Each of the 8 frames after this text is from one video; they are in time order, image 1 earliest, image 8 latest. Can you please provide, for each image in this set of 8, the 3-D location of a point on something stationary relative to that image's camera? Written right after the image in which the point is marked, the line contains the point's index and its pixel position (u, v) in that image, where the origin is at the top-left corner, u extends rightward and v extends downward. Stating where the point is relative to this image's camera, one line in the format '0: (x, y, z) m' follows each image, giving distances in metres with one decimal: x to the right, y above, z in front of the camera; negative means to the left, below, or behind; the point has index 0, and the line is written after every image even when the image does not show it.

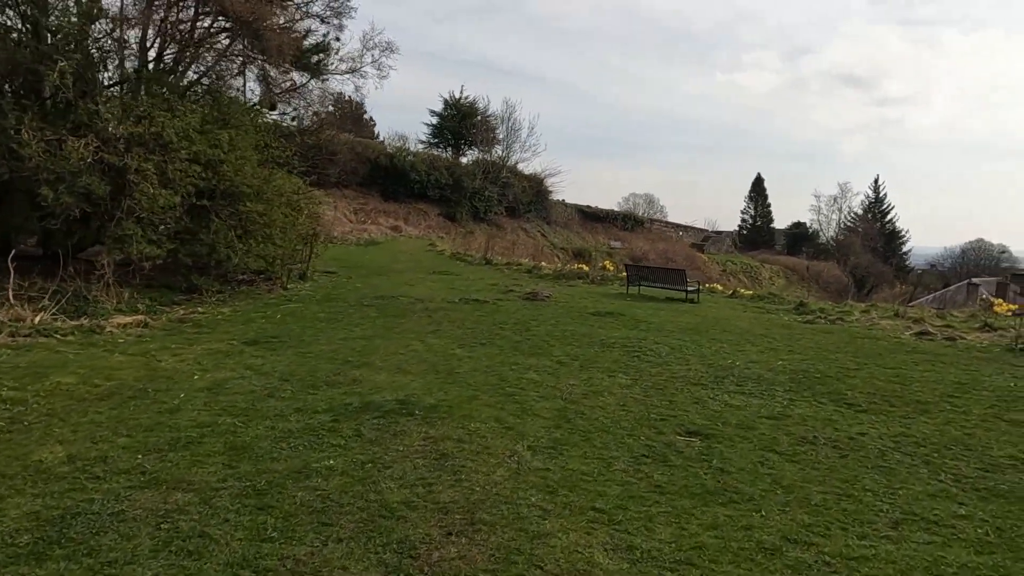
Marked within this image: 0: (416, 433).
0: (-0.7, -1.0, +4.5) m
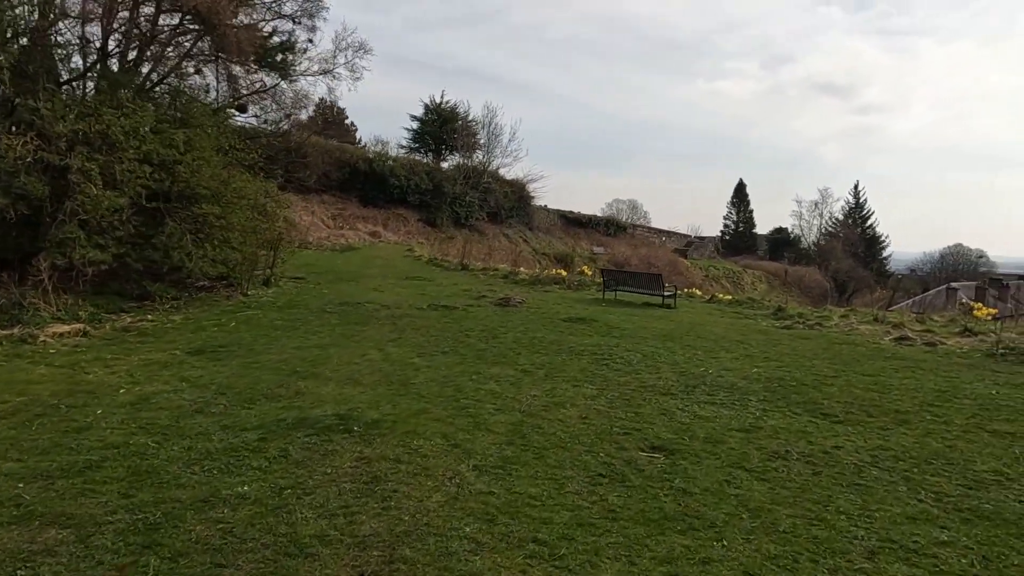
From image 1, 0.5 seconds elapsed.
0: (-1.0, -1.0, +4.1) m
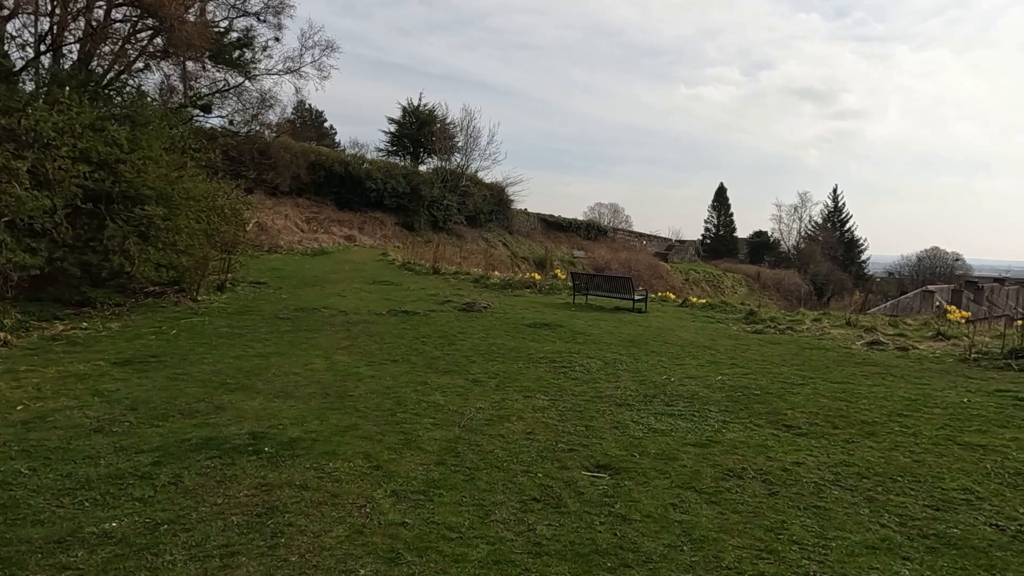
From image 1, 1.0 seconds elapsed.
0: (-1.4, -1.0, +3.7) m
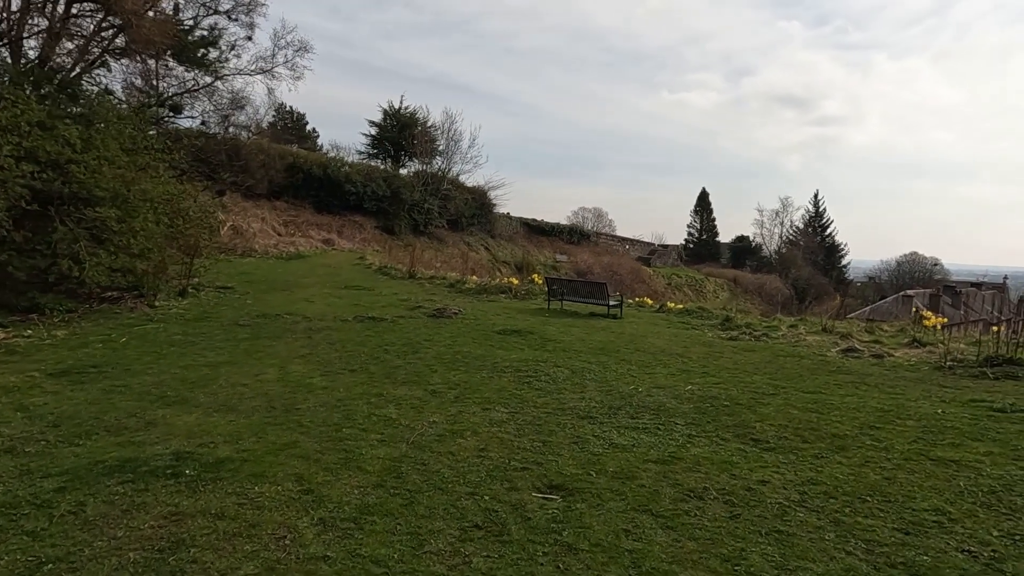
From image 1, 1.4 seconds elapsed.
0: (-1.8, -1.1, +3.3) m
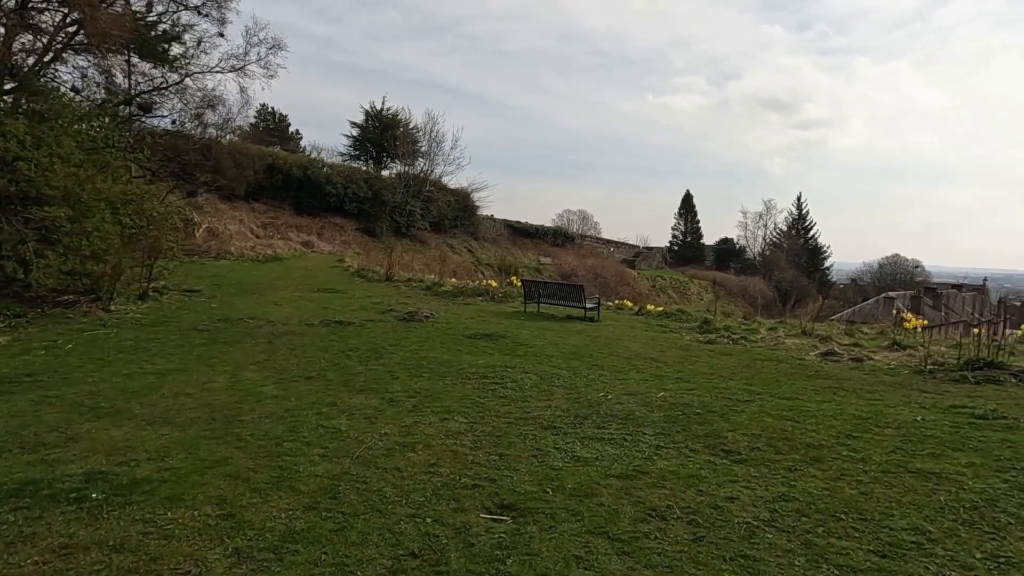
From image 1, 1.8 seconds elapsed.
0: (-2.0, -1.1, +3.0) m
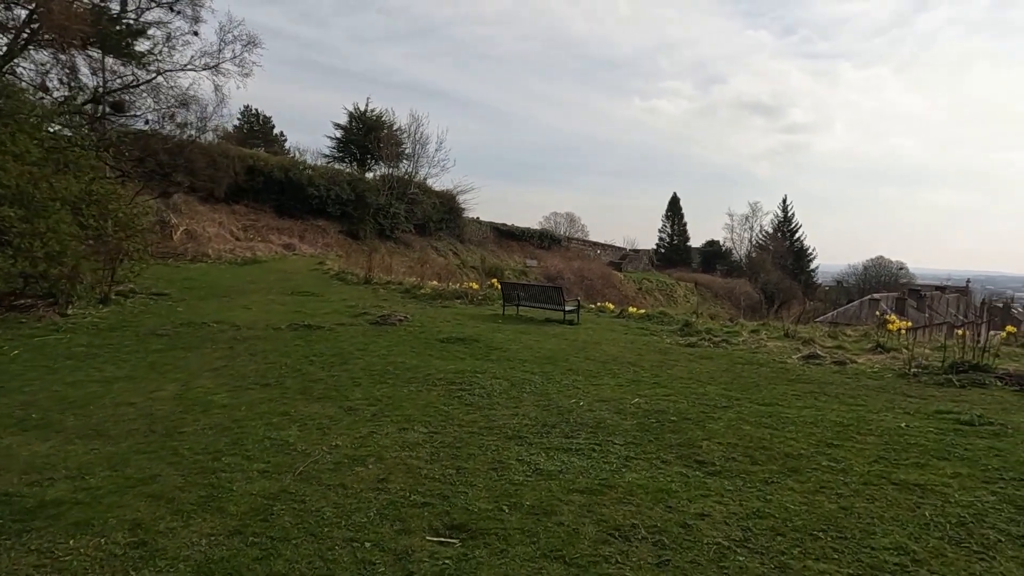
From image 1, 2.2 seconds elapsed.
0: (-2.3, -1.1, +2.6) m
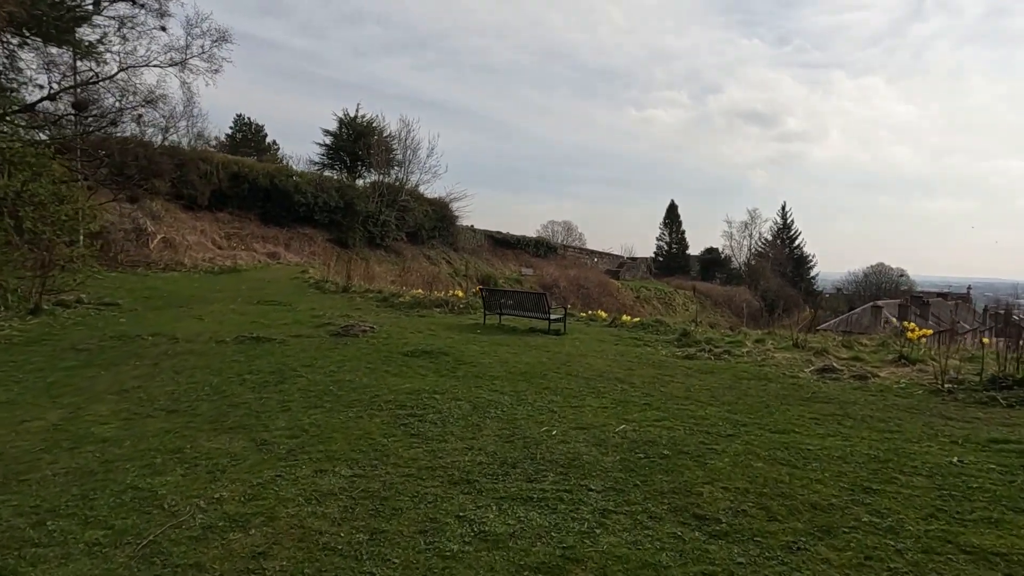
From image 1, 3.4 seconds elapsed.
0: (-2.6, -1.1, +1.5) m
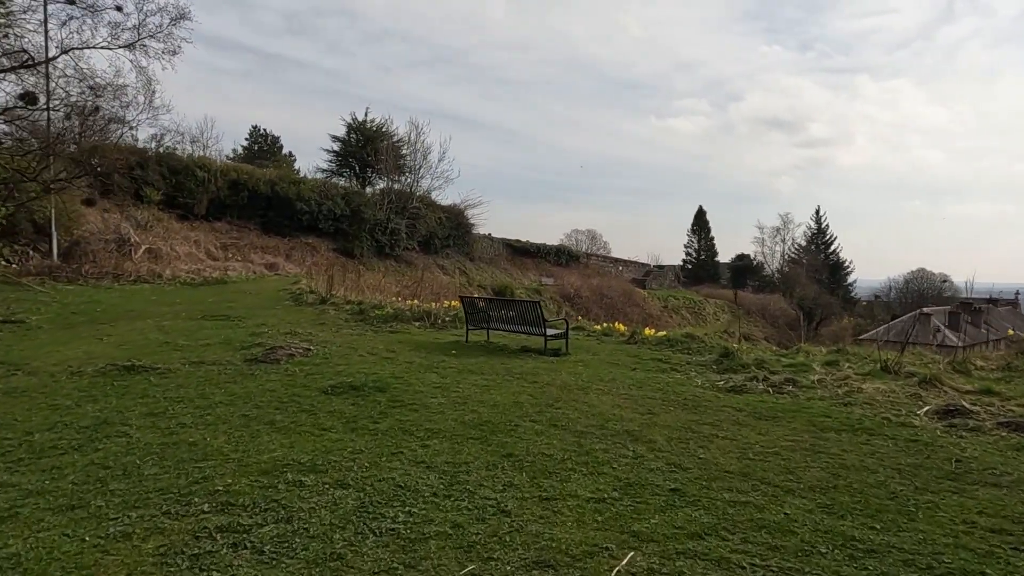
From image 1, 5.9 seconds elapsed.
0: (-3.2, -1.1, -1.0) m
